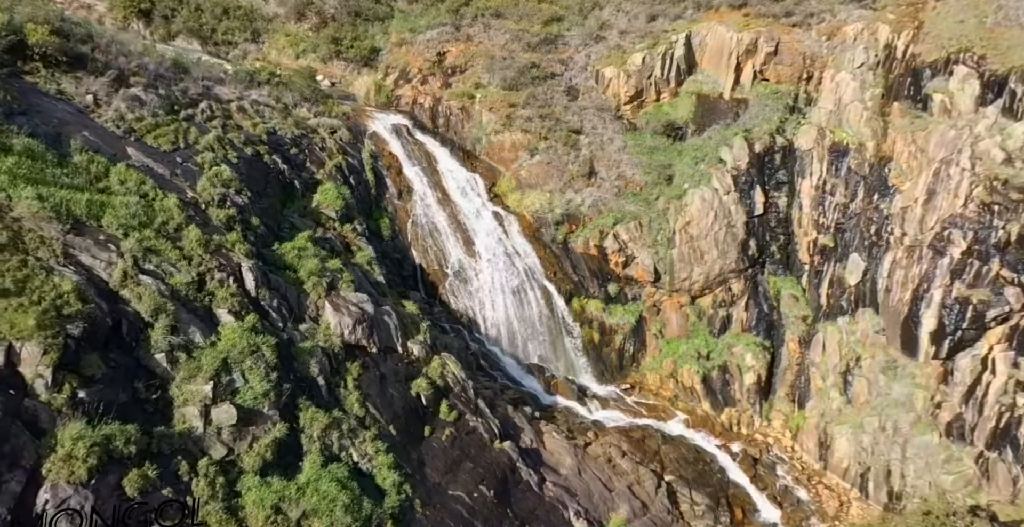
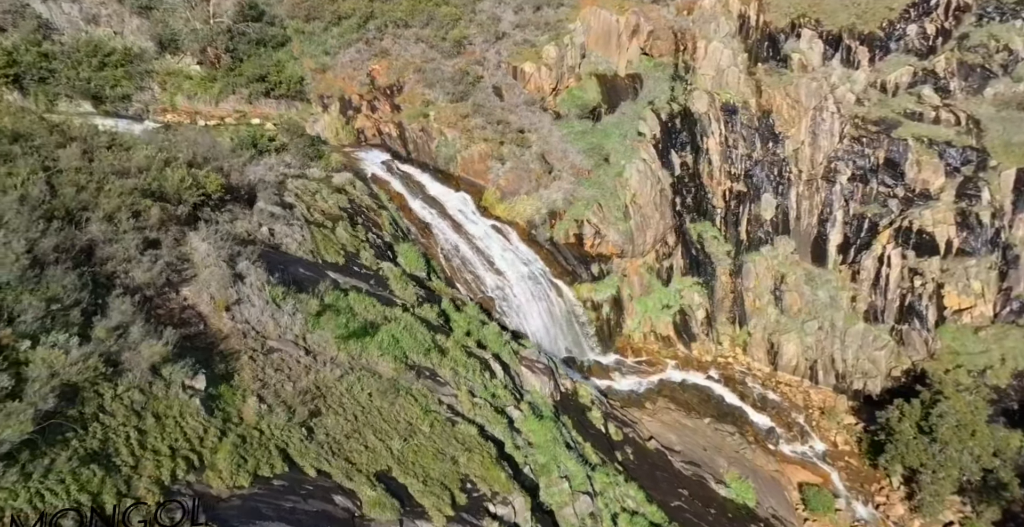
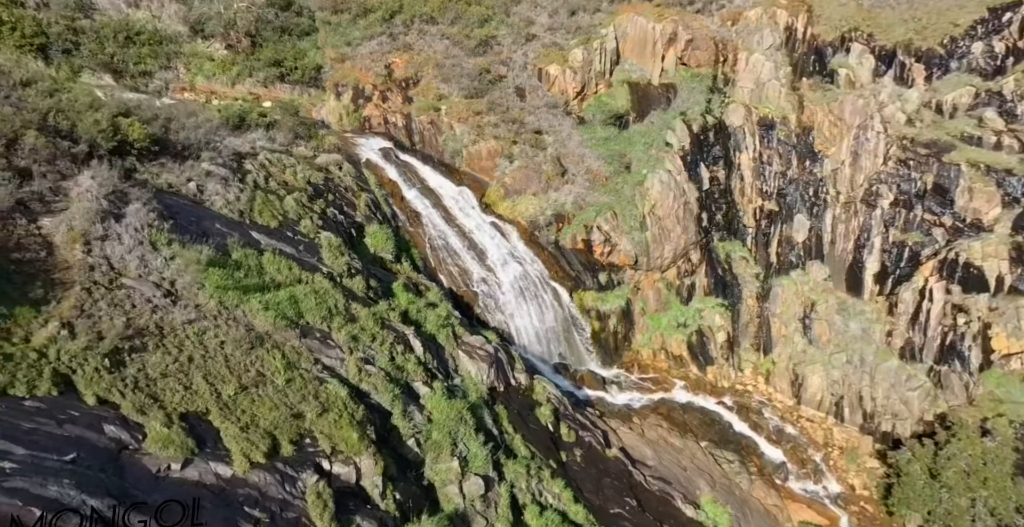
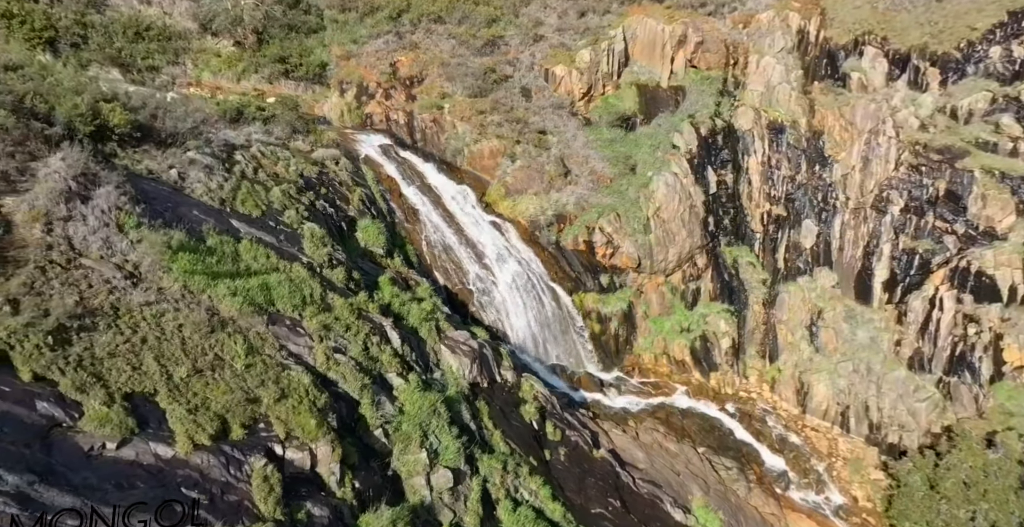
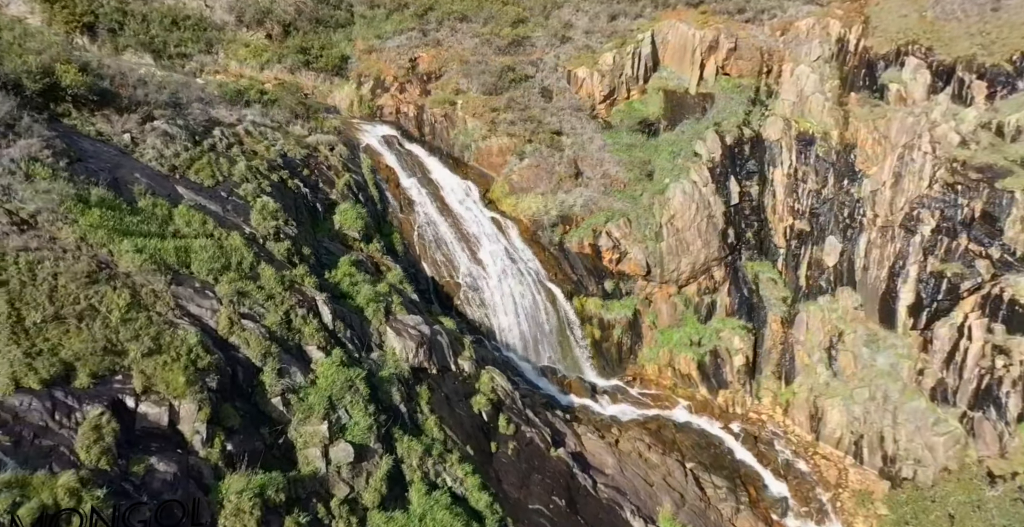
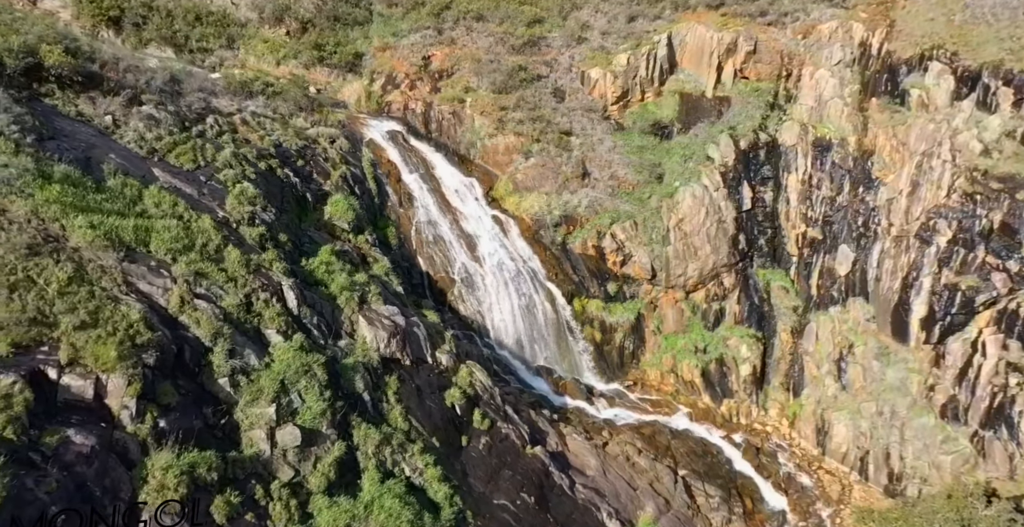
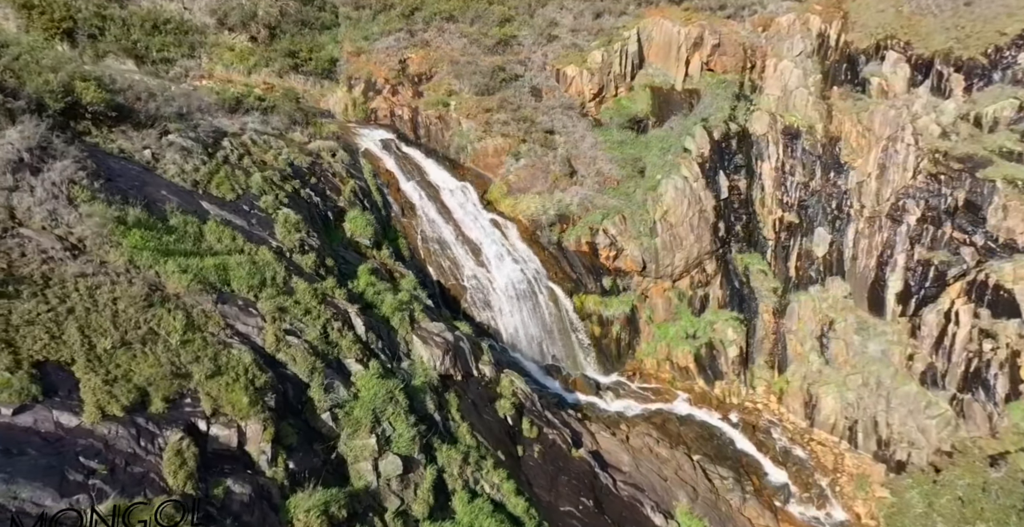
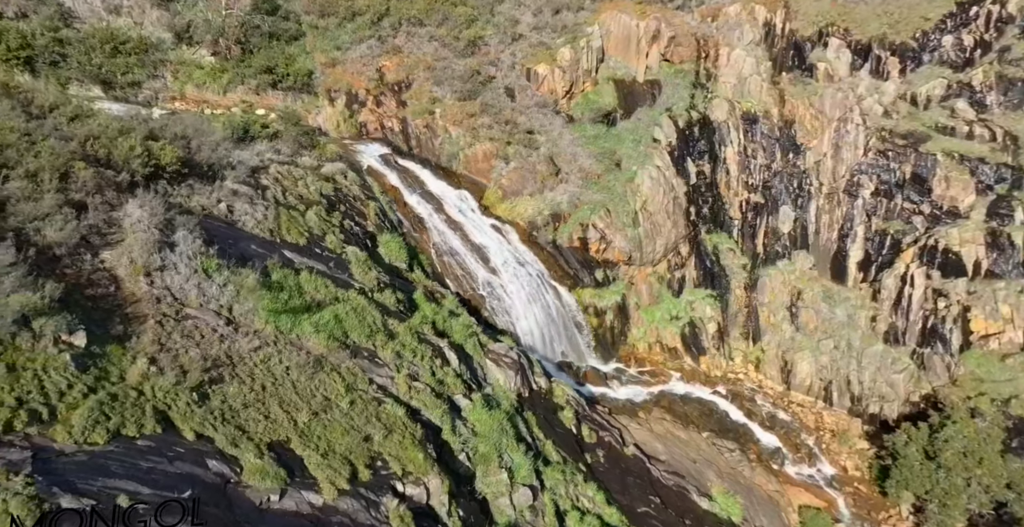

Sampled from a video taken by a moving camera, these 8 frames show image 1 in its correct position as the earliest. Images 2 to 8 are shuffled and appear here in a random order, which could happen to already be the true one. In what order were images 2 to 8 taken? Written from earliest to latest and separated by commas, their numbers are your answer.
6, 5, 7, 4, 3, 8, 2
